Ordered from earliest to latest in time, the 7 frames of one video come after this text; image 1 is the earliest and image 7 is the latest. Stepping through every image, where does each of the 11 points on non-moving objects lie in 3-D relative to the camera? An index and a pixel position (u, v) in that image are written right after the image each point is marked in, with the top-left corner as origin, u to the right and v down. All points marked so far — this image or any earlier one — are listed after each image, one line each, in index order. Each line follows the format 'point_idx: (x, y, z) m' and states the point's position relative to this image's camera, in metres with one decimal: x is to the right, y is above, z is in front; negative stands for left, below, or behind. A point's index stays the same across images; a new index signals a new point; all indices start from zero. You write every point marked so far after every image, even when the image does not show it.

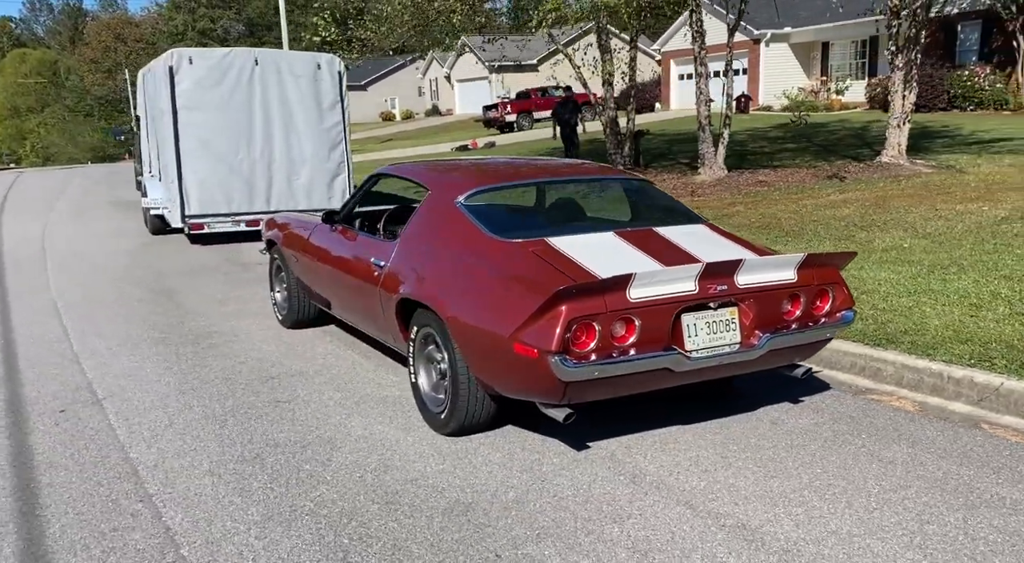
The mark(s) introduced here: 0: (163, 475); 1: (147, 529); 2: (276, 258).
0: (-1.8, -1.0, +4.7) m
1: (-1.6, -1.1, +4.1) m
2: (-2.0, +0.2, +7.7) m
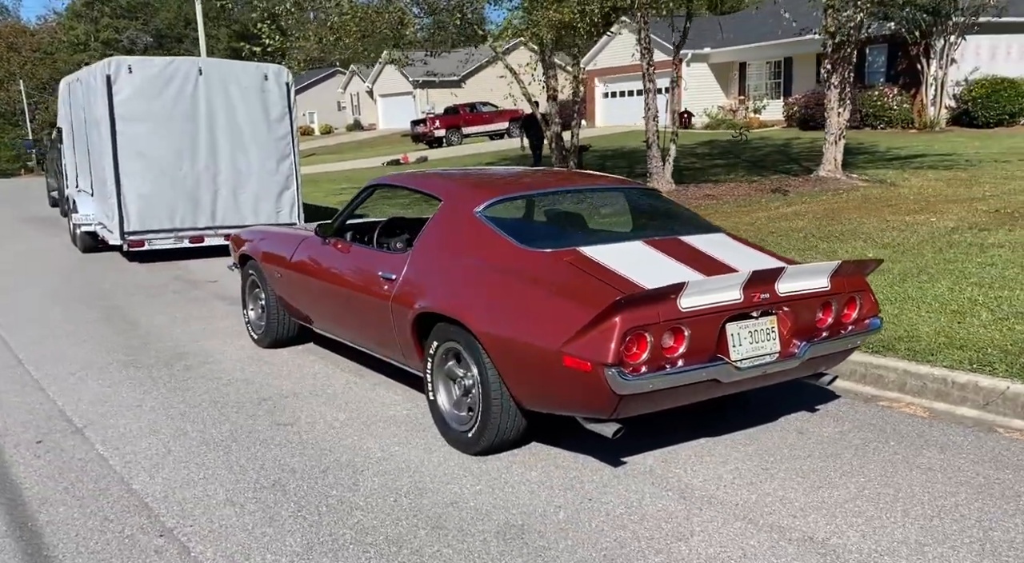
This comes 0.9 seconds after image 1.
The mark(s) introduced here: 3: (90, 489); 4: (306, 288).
0: (-1.6, -1.1, +4.3) m
1: (-1.4, -1.2, +3.8) m
2: (-2.1, 0.0, +7.3) m
3: (-2.1, -1.1, +4.6) m
4: (-1.5, 0.0, +6.5) m
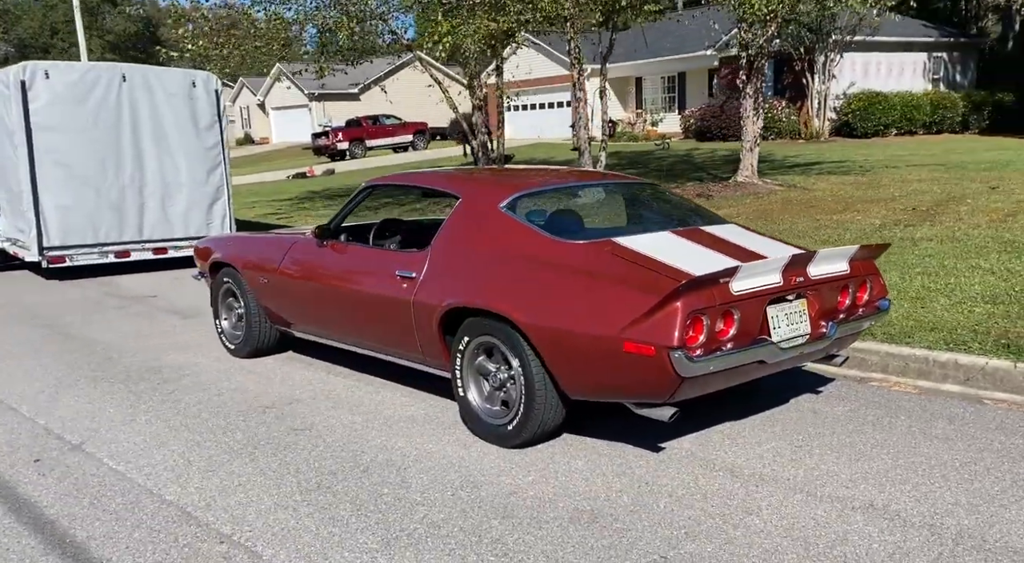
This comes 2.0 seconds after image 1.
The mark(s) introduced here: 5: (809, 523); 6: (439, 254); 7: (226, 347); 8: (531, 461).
0: (-1.3, -1.1, +4.1) m
1: (-1.0, -1.2, +3.6) m
2: (-2.3, 0.0, +7.1) m
3: (-1.9, -1.1, +4.3) m
4: (-1.5, -0.1, +6.3) m
5: (+1.3, -1.0, +3.8) m
6: (-0.4, +0.2, +5.2) m
7: (-2.3, -0.5, +7.2) m
8: (+0.1, -0.9, +4.7) m
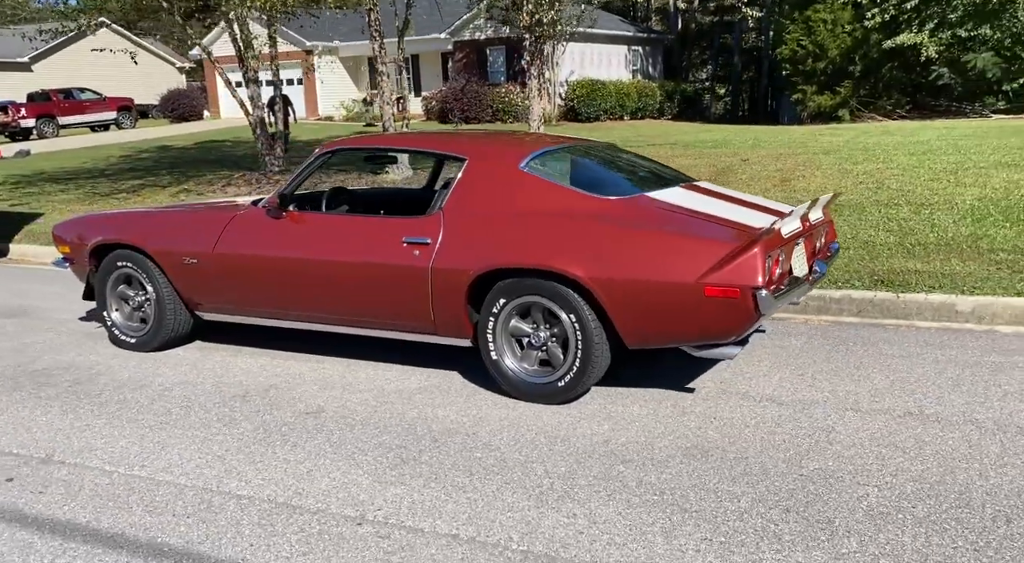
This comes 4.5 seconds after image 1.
0: (-0.8, -0.9, +3.8) m
1: (-0.3, -1.0, +3.4) m
2: (-2.7, +0.1, +6.2) m
3: (-1.4, -0.9, +3.7) m
4: (-1.7, +0.1, +5.7) m
5: (+1.8, -0.7, +4.3) m
6: (-0.3, +0.4, +5.1) m
7: (-2.7, -0.4, +6.3) m
8: (+0.4, -0.7, +4.7) m
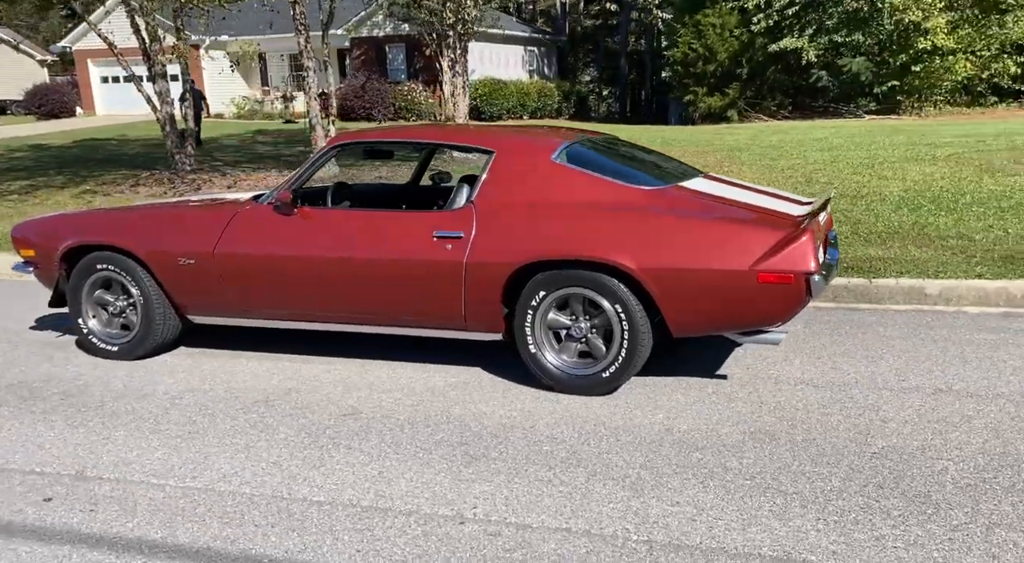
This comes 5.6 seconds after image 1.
0: (-0.4, -0.9, +3.6) m
1: (+0.1, -0.9, +3.3) m
2: (-2.6, +0.1, +5.8) m
3: (-1.0, -0.9, +3.5) m
4: (-1.6, +0.1, +5.4) m
5: (+2.1, -0.6, +4.5) m
6: (-0.1, +0.4, +5.0) m
7: (-2.7, -0.4, +5.9) m
8: (+0.6, -0.6, +4.7) m
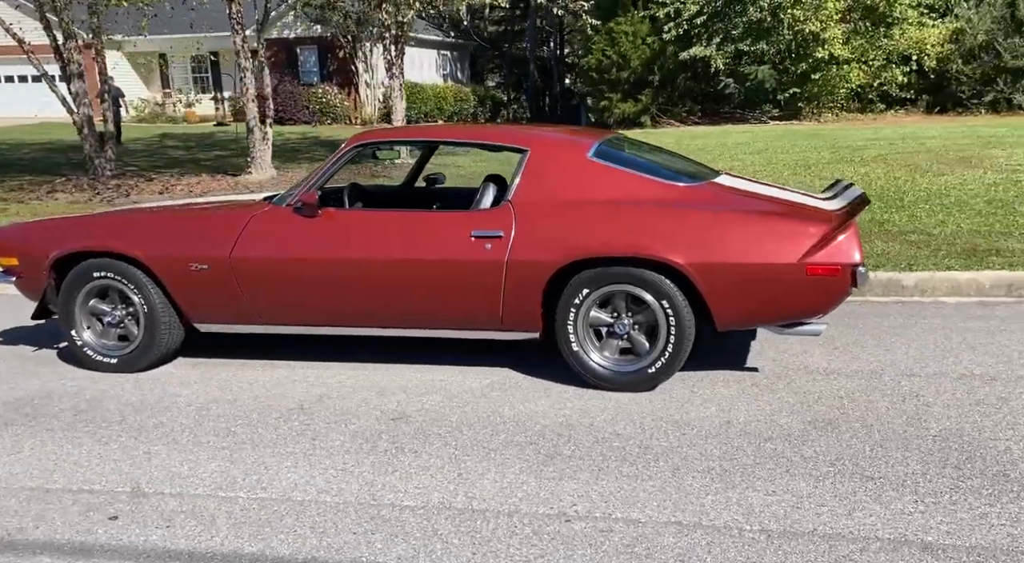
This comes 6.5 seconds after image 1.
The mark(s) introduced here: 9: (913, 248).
0: (0.0, -0.9, +3.5) m
1: (+0.6, -0.9, +3.3) m
2: (-2.5, 0.0, +5.4) m
3: (-0.6, -0.9, +3.4) m
4: (-1.4, +0.1, +5.2) m
5: (+2.3, -0.6, +4.7) m
6: (+0.1, +0.4, +4.9) m
7: (-2.6, -0.5, +5.5) m
8: (+0.9, -0.6, +4.7) m
9: (+3.7, +0.3, +8.3) m
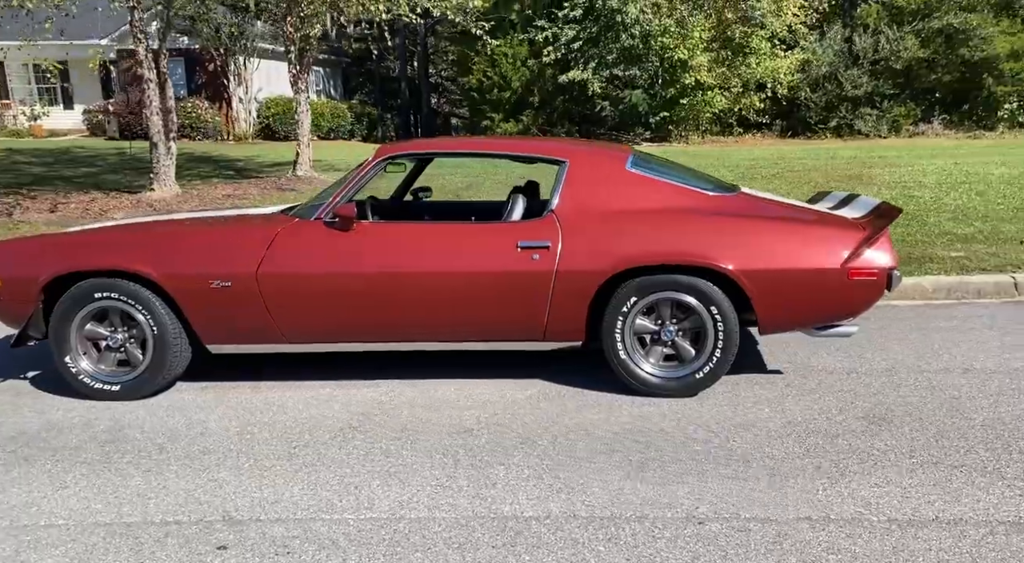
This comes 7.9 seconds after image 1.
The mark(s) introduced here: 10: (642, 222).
0: (+0.5, -0.9, +3.5) m
1: (+1.1, -0.9, +3.3) m
2: (-2.3, -0.1, +5.0) m
3: (-0.1, -0.9, +3.3) m
4: (-1.2, 0.0, +5.0) m
5: (+2.6, -0.6, +5.0) m
6: (+0.3, +0.4, +4.9) m
7: (-2.4, -0.6, +5.1) m
8: (+1.2, -0.6, +4.8) m
9: (+3.4, +0.2, +8.8) m
10: (+0.7, +0.3, +4.9) m
